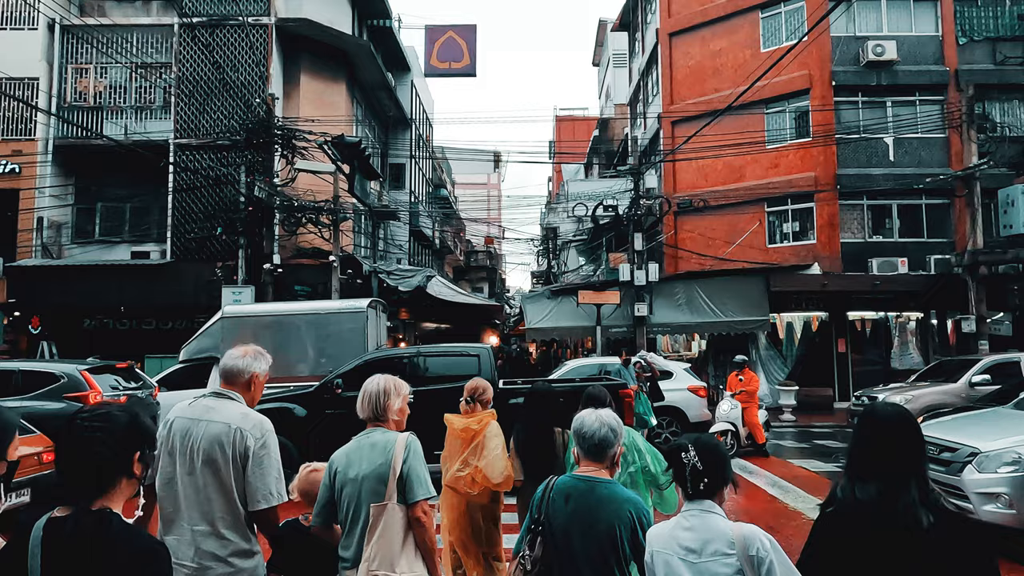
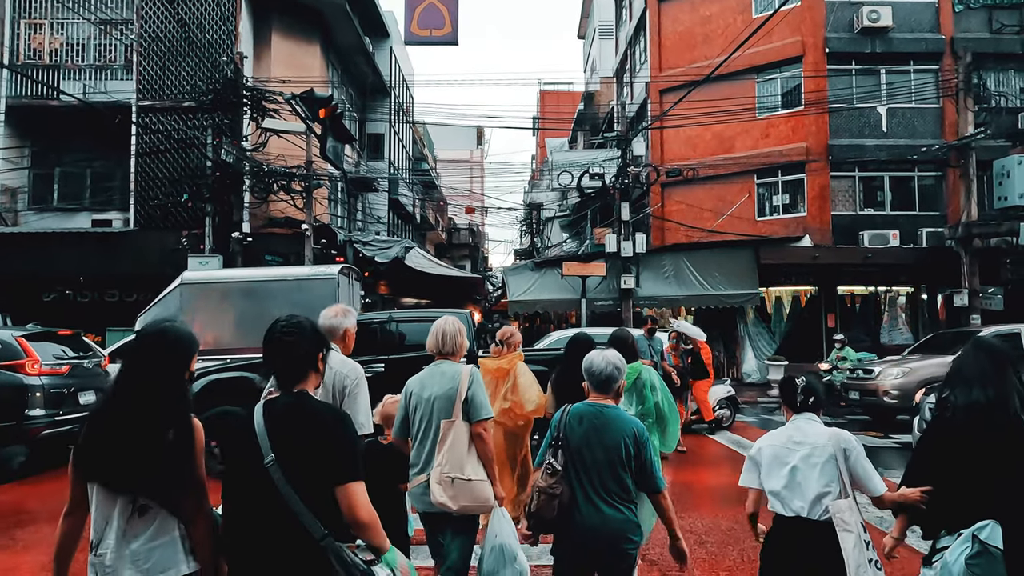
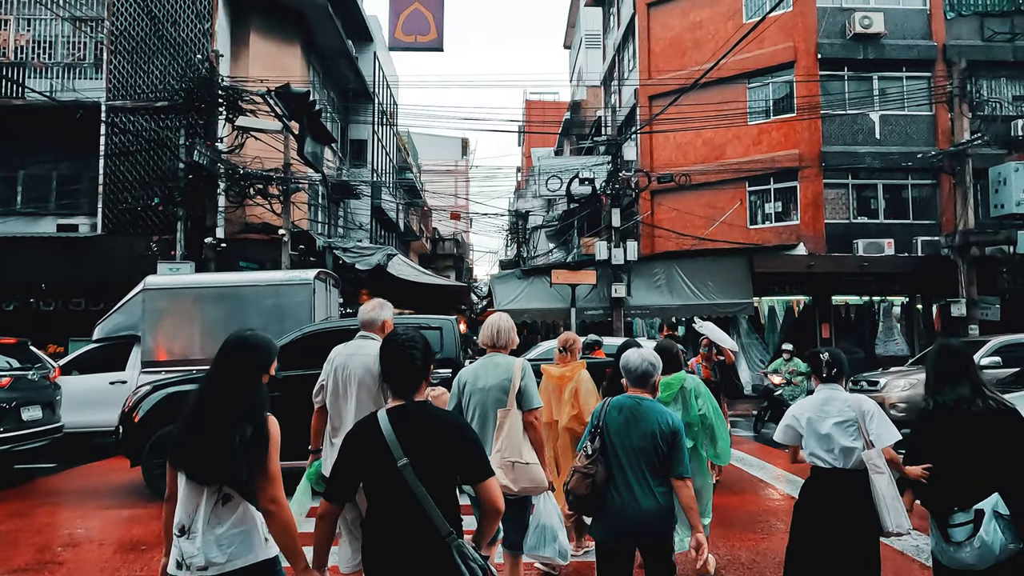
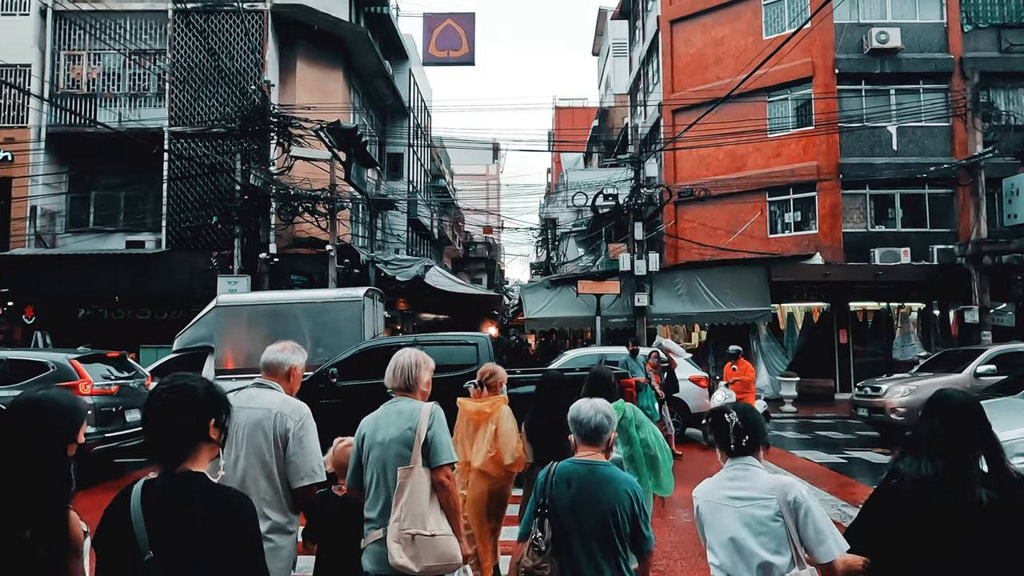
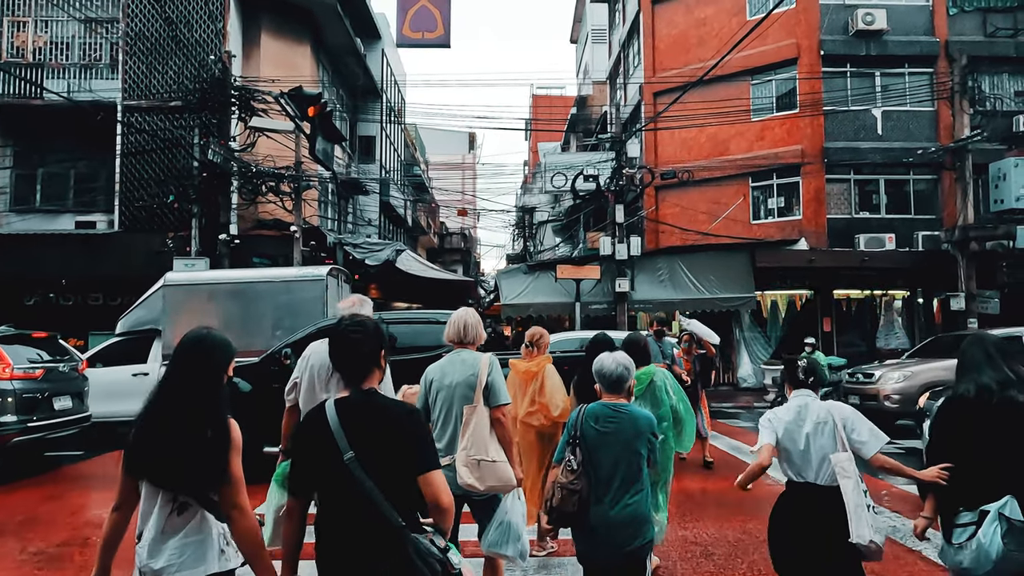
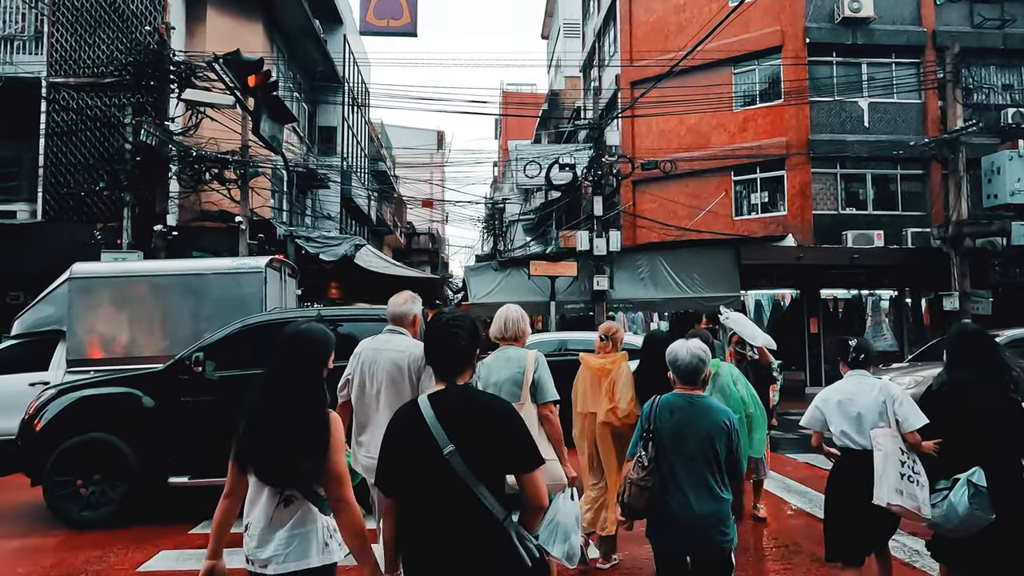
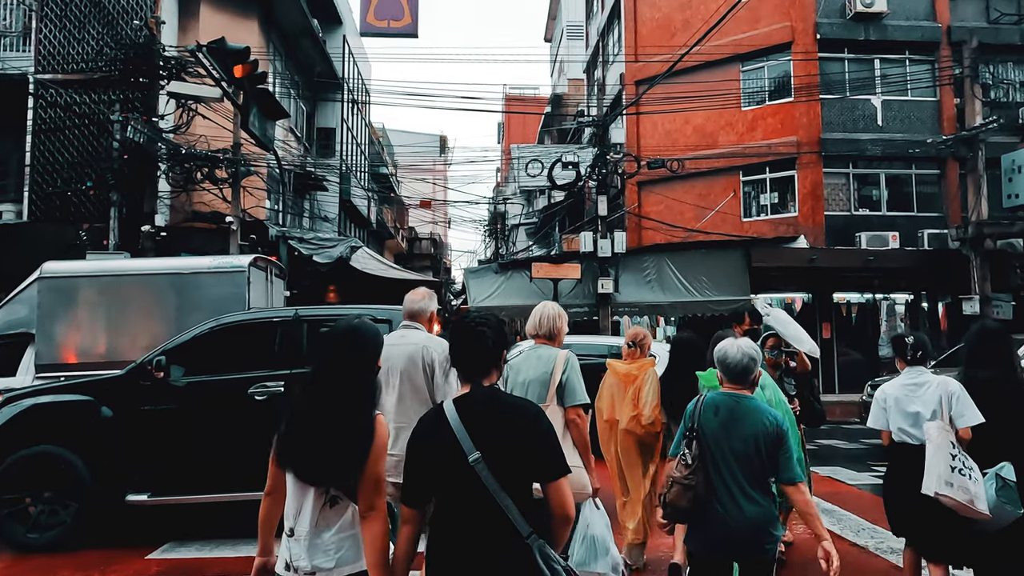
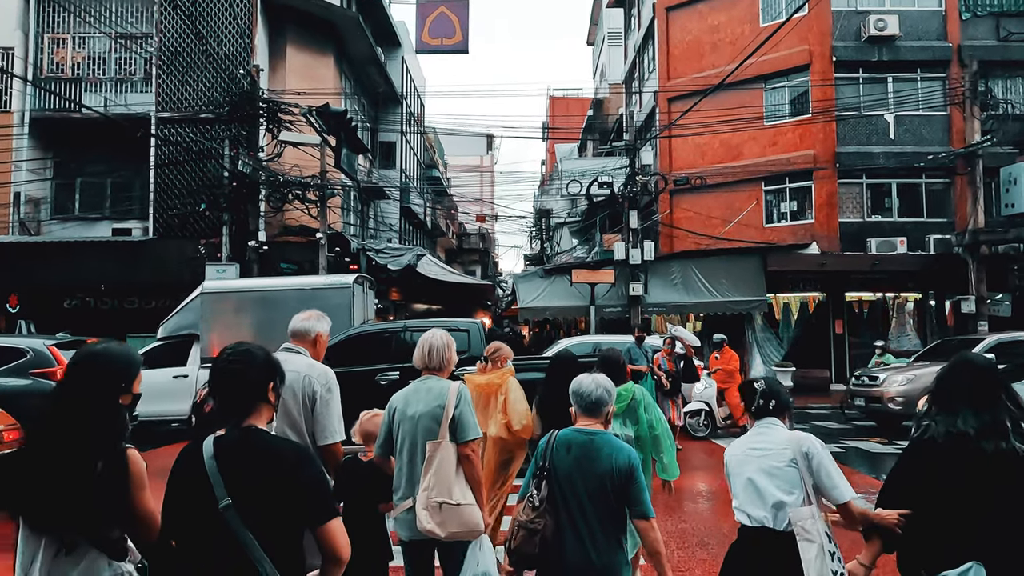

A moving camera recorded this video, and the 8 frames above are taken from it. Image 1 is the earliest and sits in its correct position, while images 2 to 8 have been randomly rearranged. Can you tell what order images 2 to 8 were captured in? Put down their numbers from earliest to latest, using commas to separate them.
4, 8, 2, 5, 3, 6, 7
